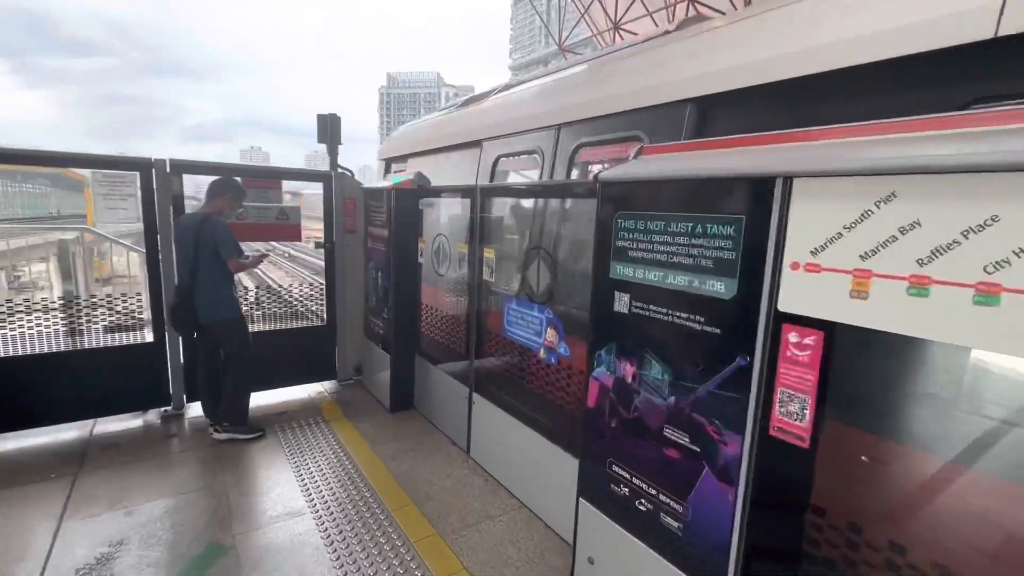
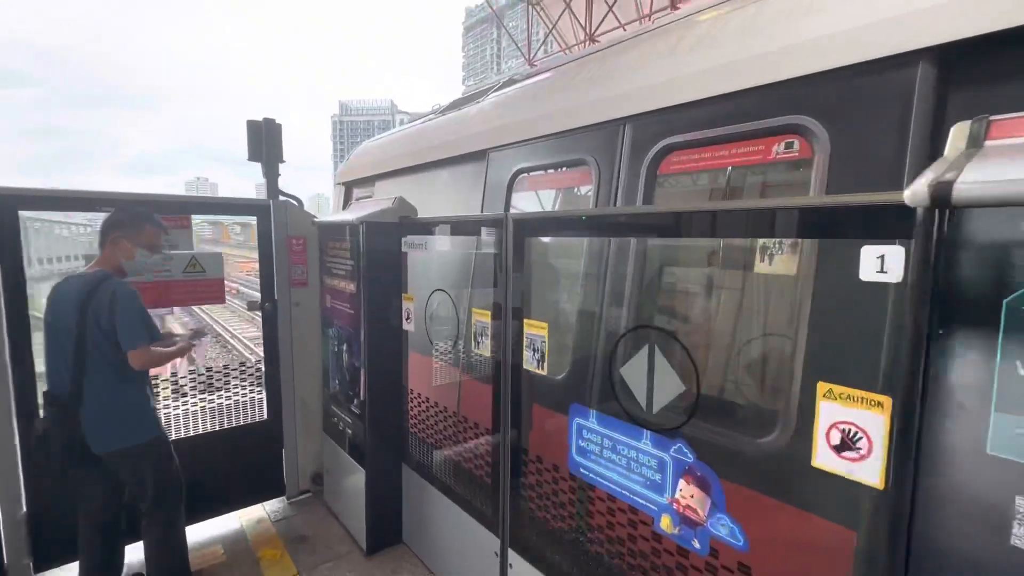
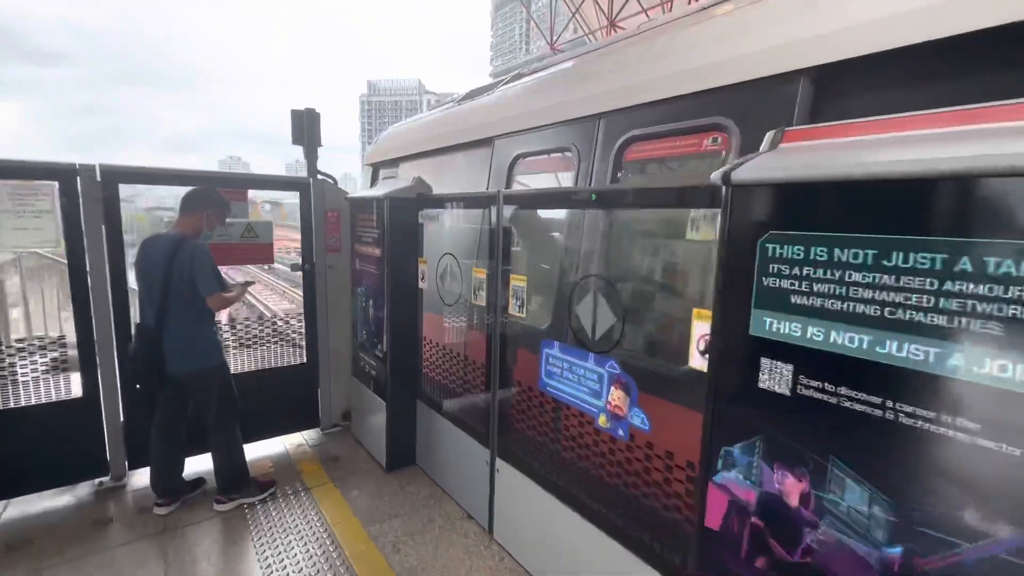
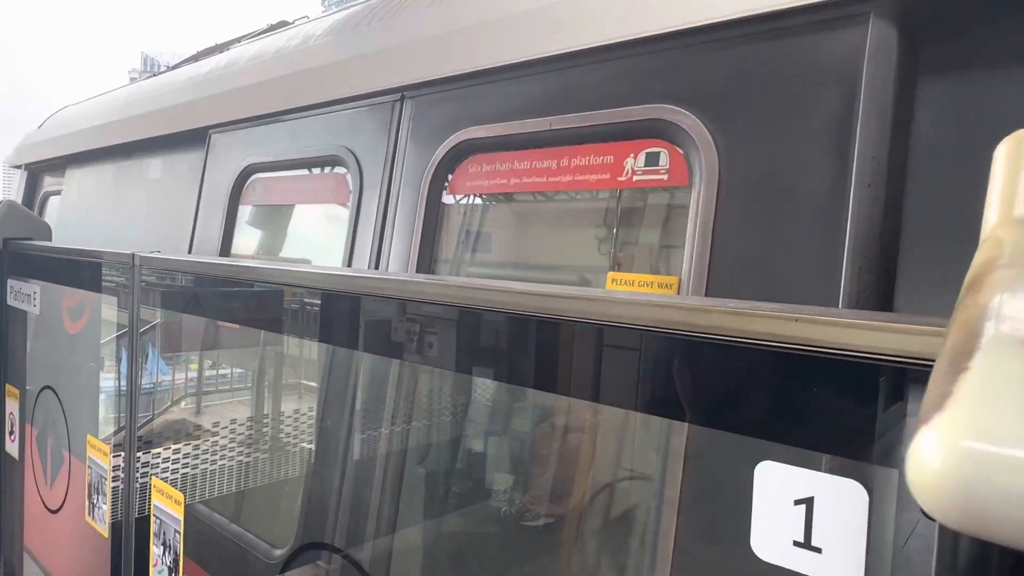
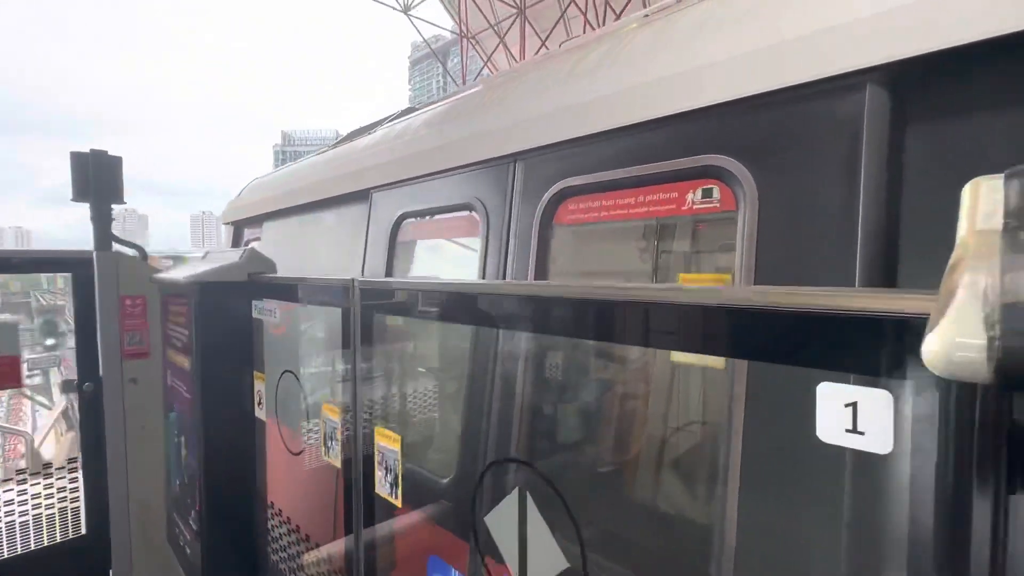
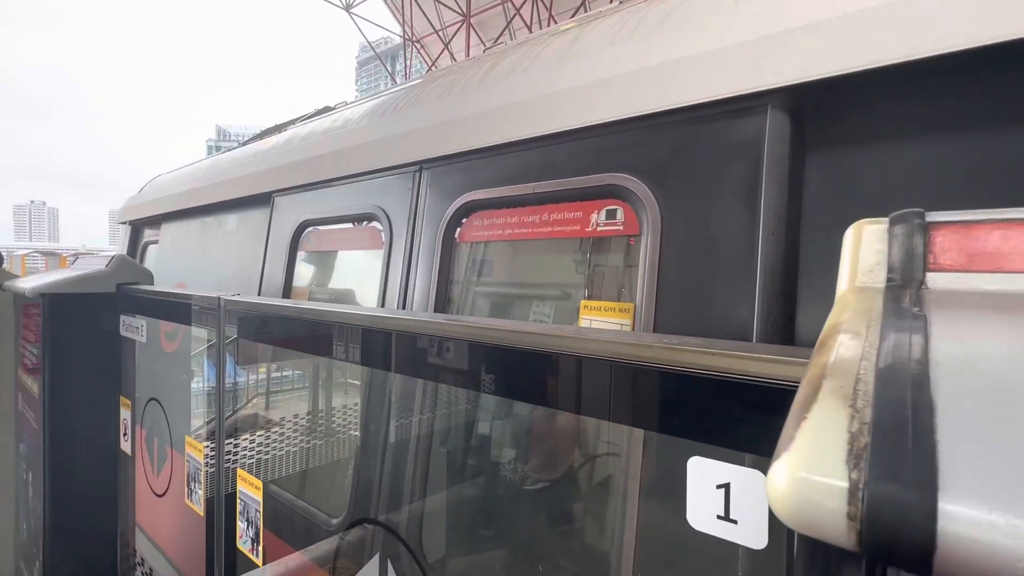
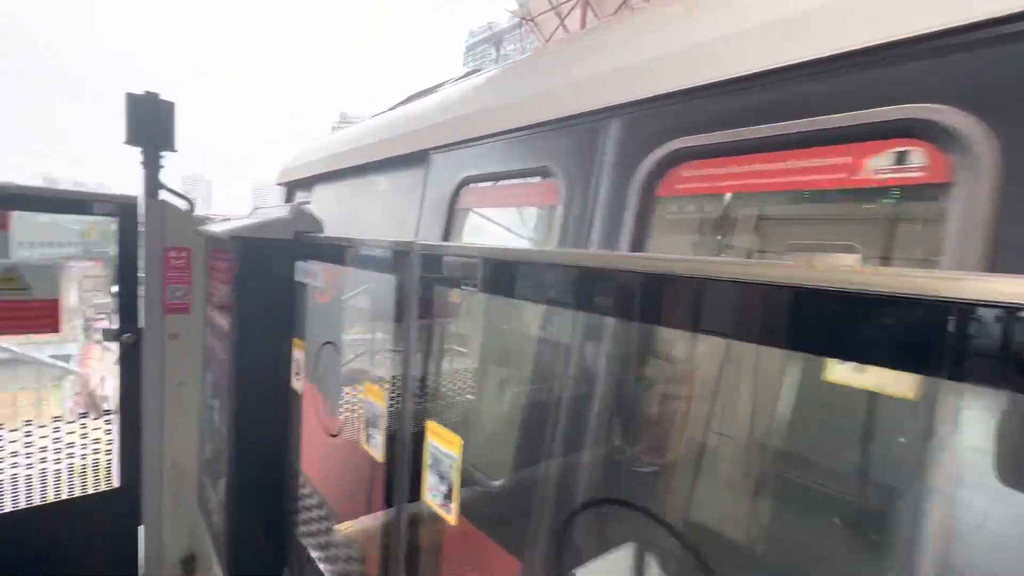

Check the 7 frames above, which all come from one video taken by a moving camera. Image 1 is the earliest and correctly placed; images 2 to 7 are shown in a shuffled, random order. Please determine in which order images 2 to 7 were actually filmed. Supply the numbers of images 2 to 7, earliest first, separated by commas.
3, 2, 5, 6, 4, 7
